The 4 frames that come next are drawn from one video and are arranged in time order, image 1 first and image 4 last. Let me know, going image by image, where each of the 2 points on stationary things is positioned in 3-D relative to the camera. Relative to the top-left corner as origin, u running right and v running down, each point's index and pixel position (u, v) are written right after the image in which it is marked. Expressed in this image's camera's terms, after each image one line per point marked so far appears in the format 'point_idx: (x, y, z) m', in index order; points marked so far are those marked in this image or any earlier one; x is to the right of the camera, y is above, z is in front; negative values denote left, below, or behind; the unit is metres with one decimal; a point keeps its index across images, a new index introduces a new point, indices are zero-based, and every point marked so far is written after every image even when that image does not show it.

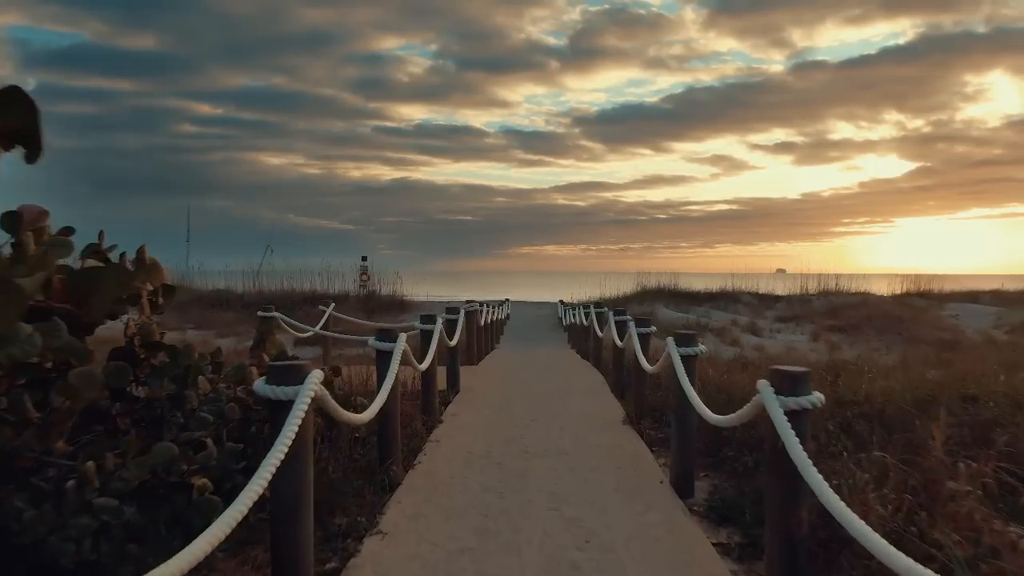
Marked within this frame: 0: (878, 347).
0: (+7.3, -1.2, +18.2) m
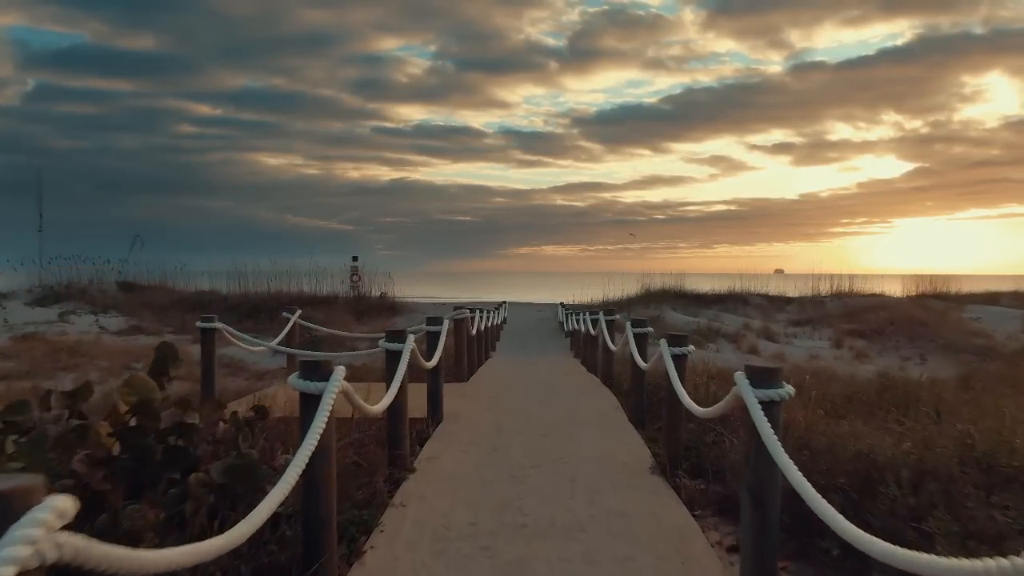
0: (+7.2, -1.2, +16.6) m
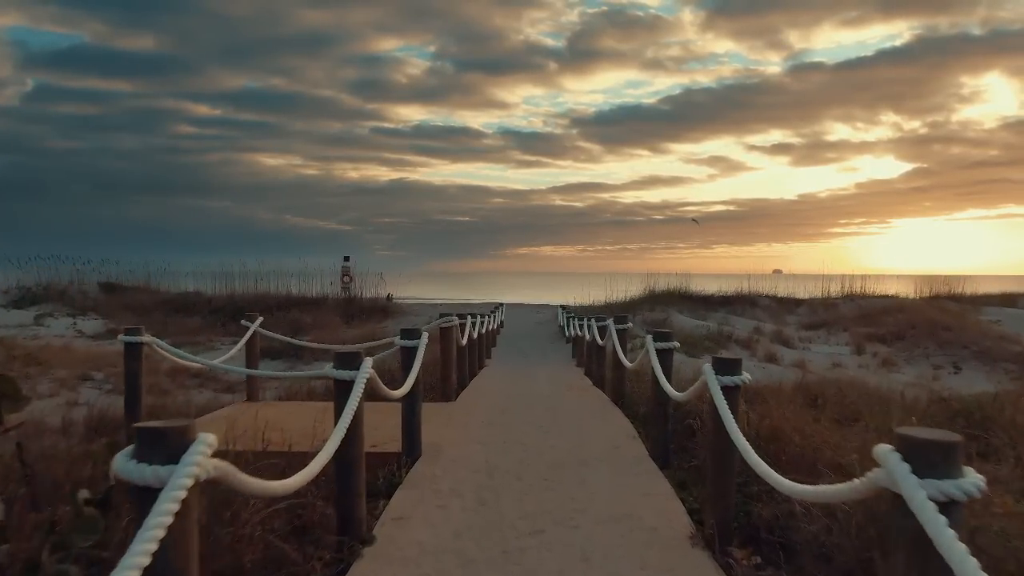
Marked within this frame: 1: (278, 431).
0: (+7.2, -1.3, +15.2) m
1: (-1.6, -1.0, +6.2) m
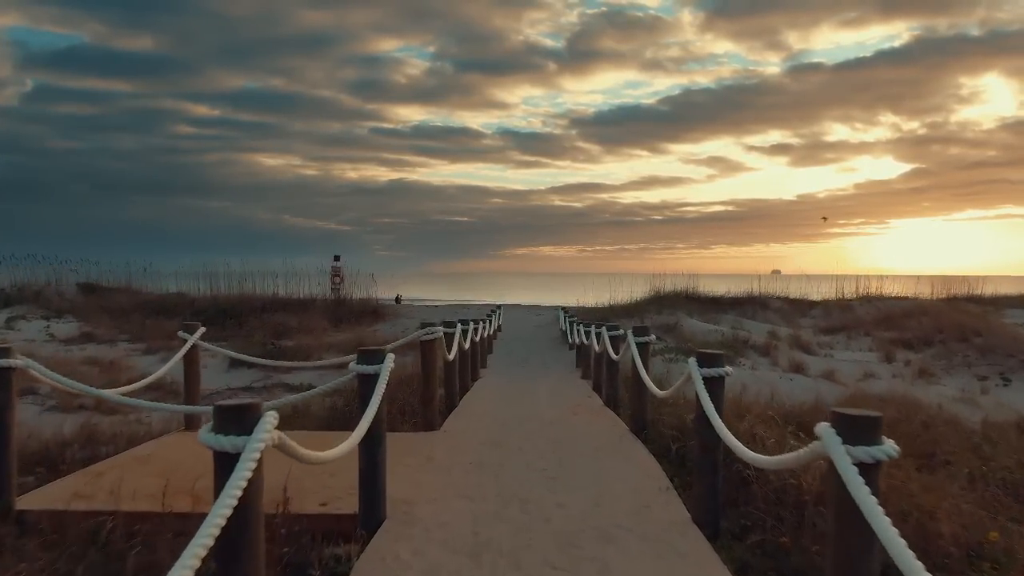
0: (+7.1, -1.3, +13.7) m
1: (-1.6, -1.0, +4.7) m
